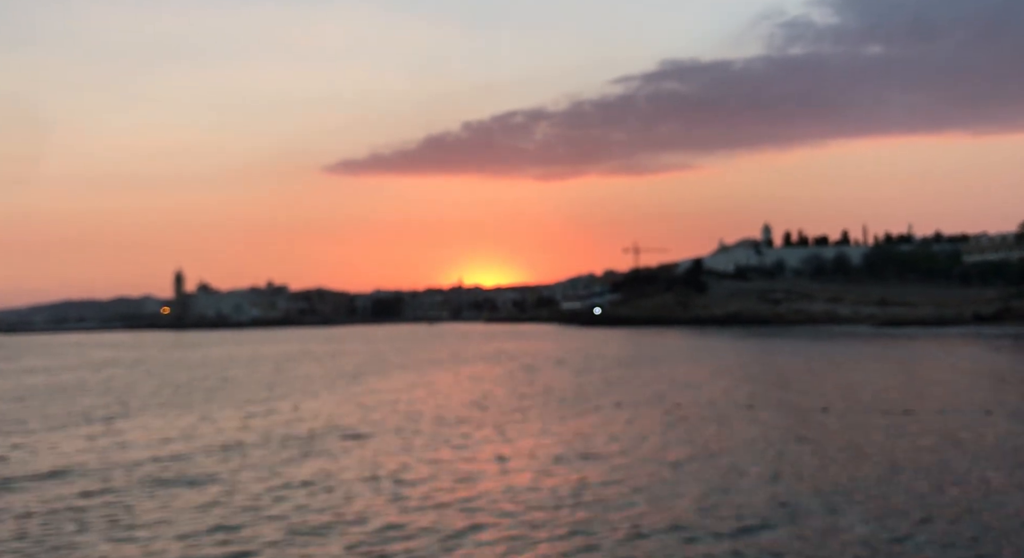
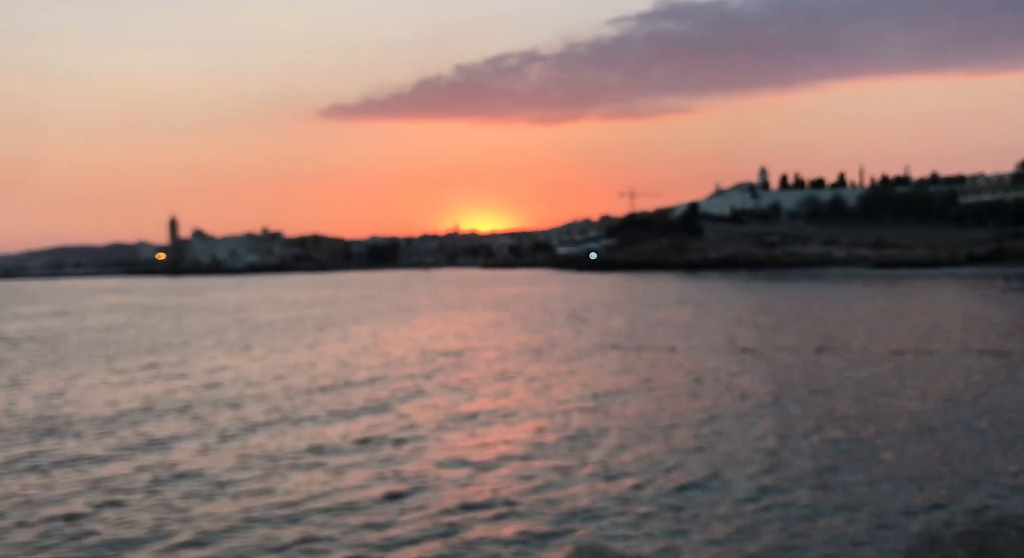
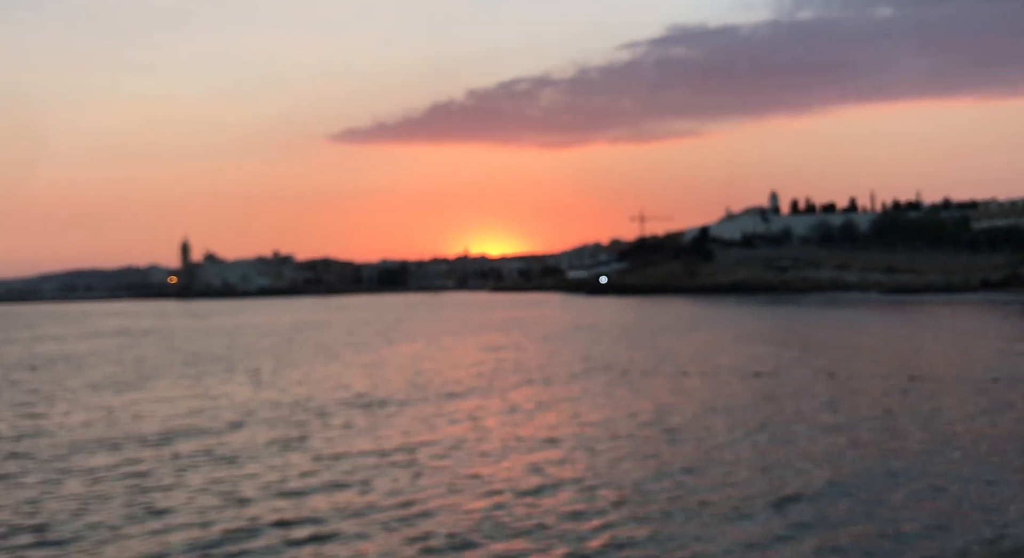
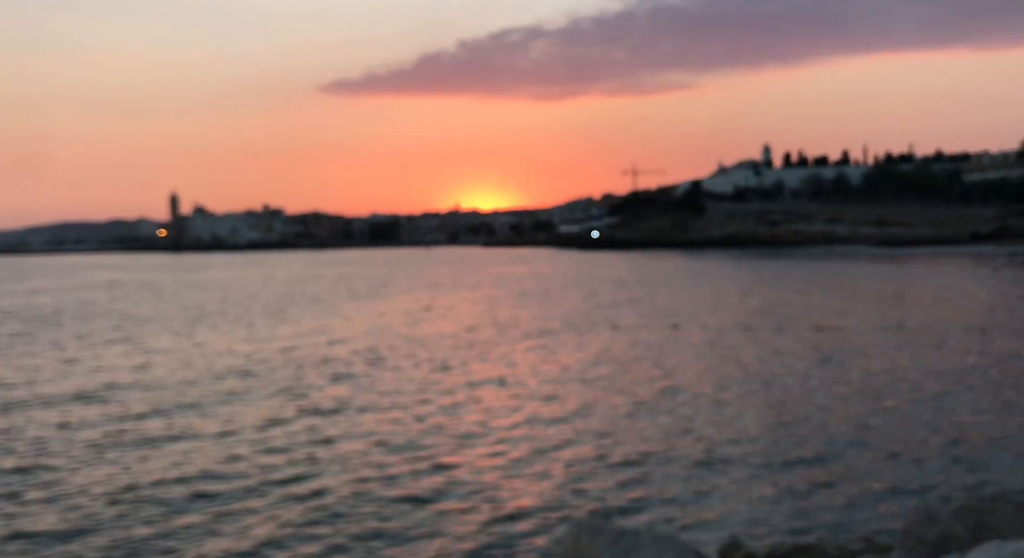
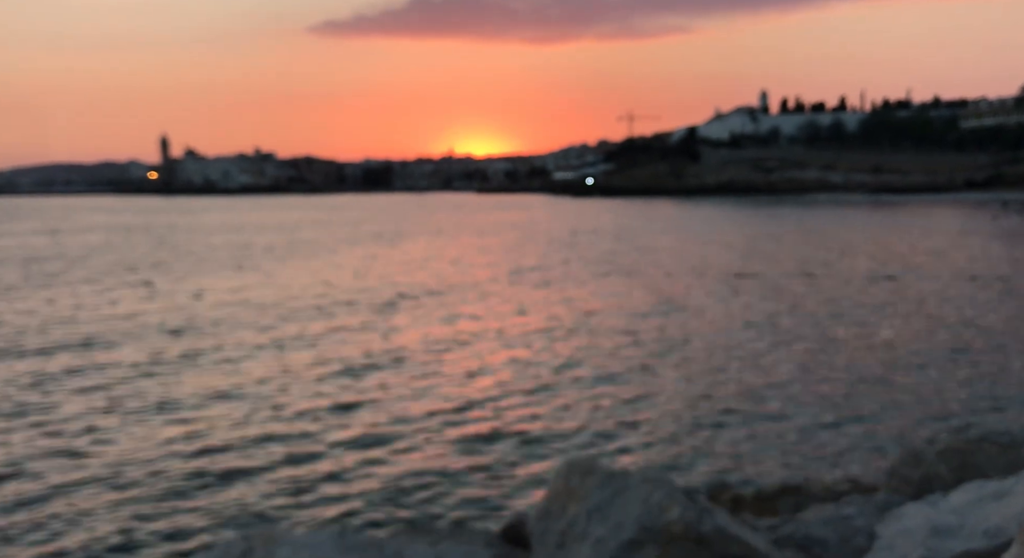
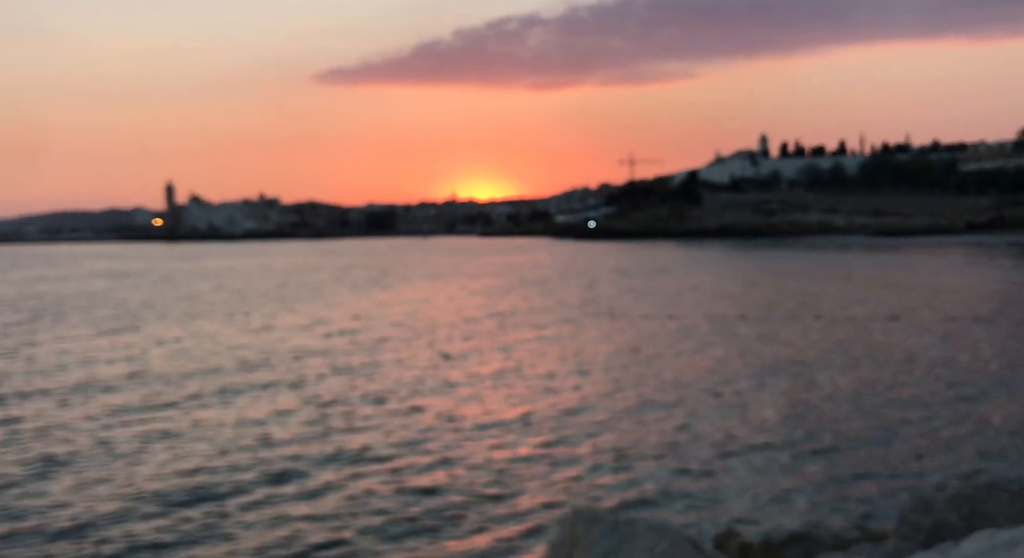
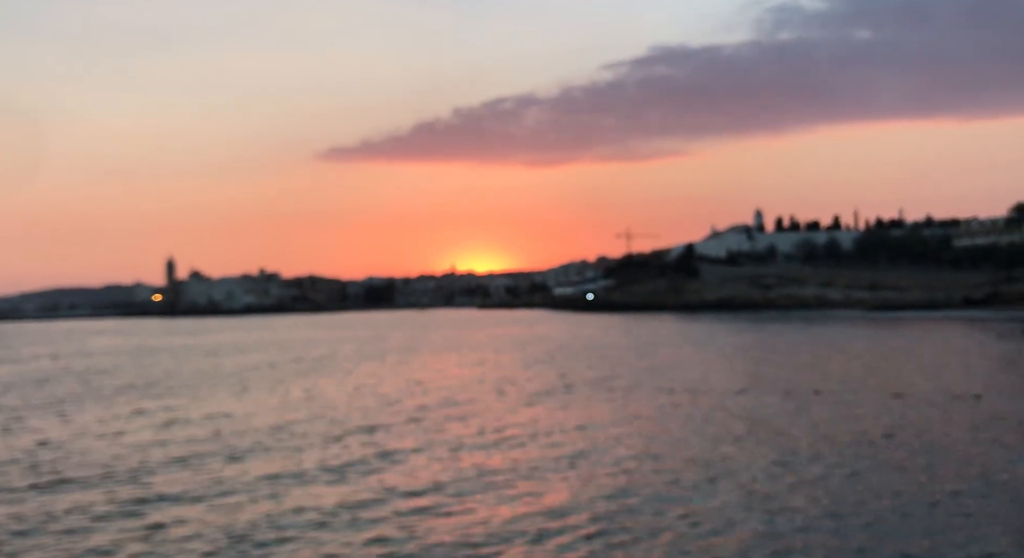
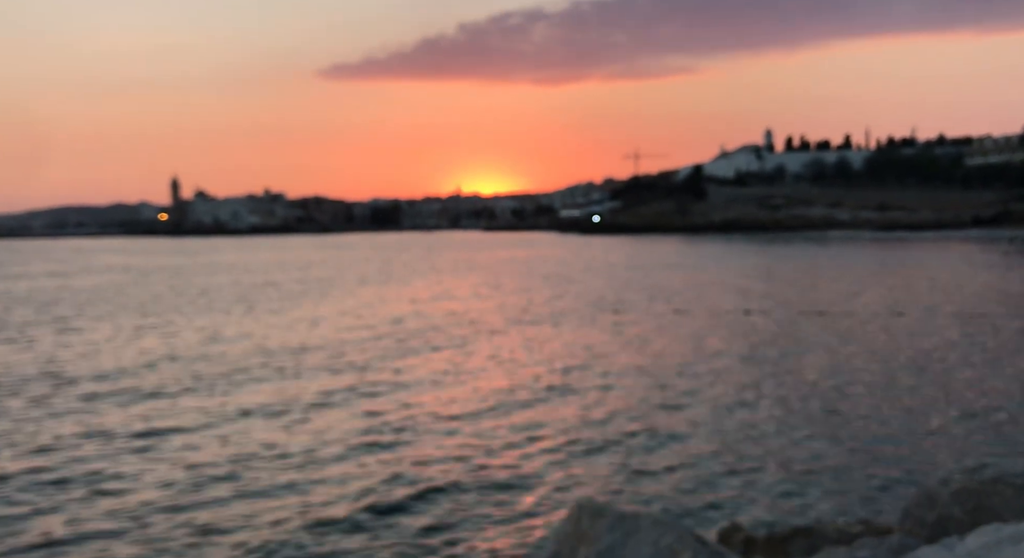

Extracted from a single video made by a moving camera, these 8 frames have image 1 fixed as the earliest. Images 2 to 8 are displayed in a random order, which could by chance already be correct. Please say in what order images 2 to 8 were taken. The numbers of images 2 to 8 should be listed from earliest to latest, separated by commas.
3, 4, 6, 5, 8, 2, 7
